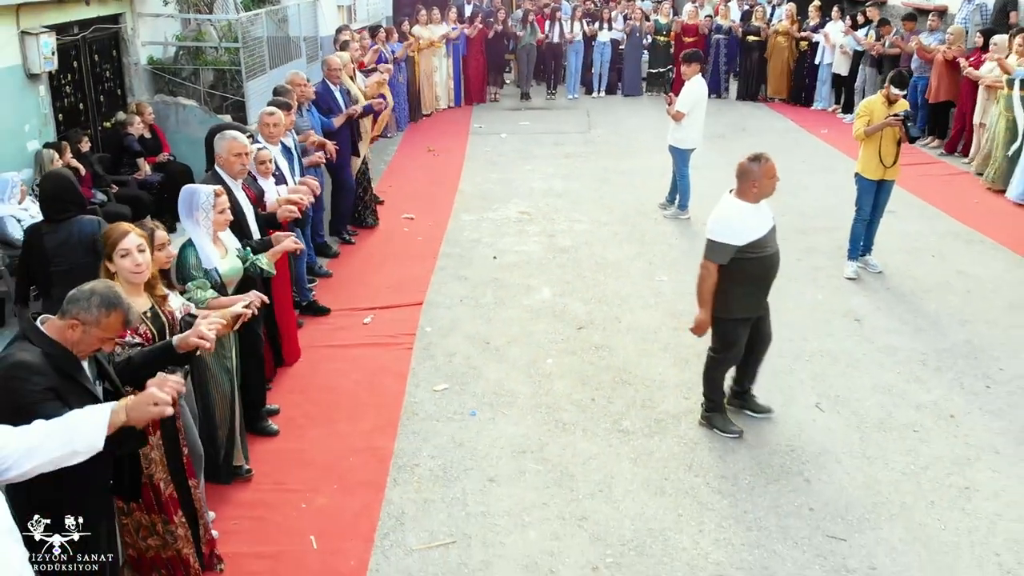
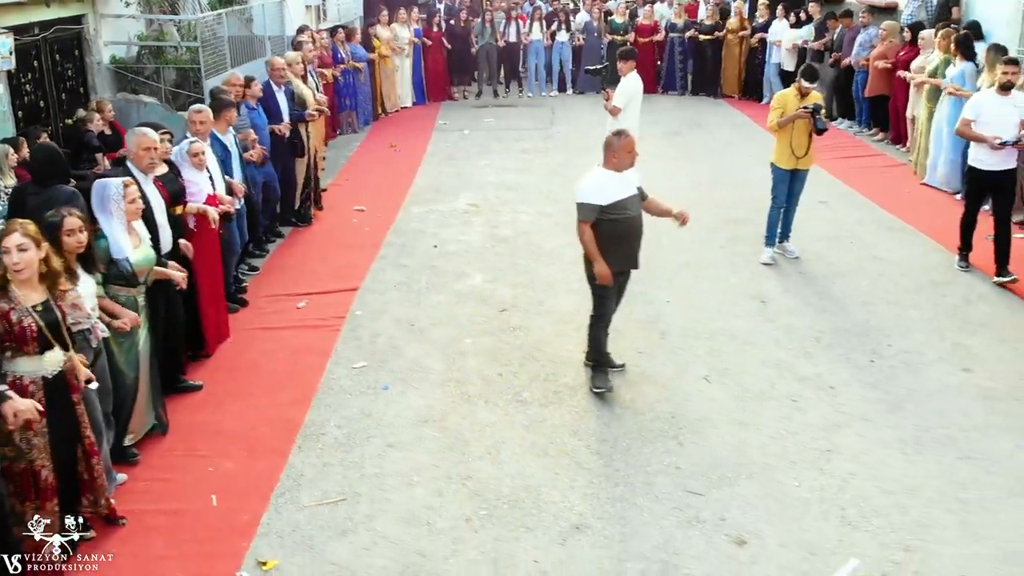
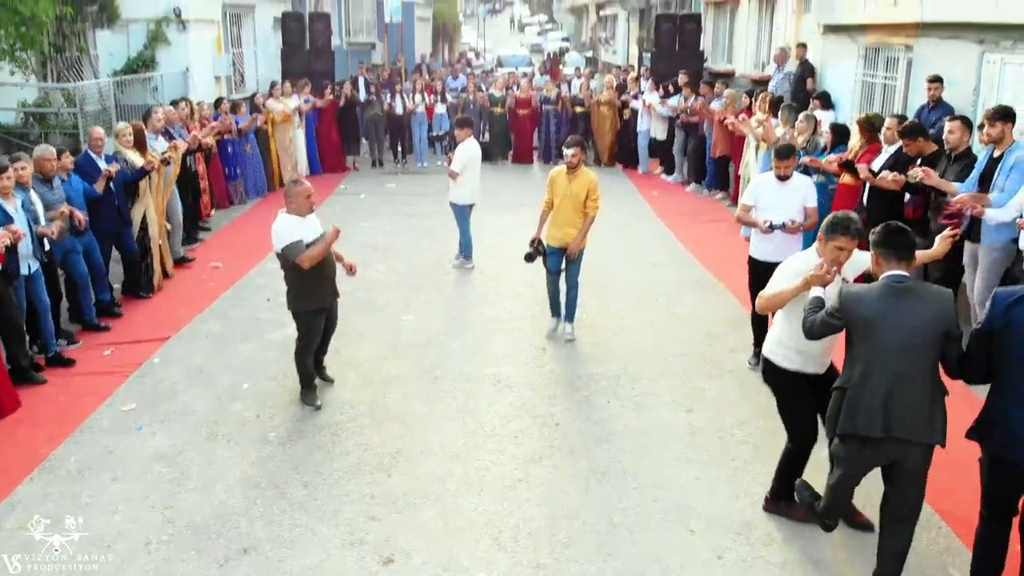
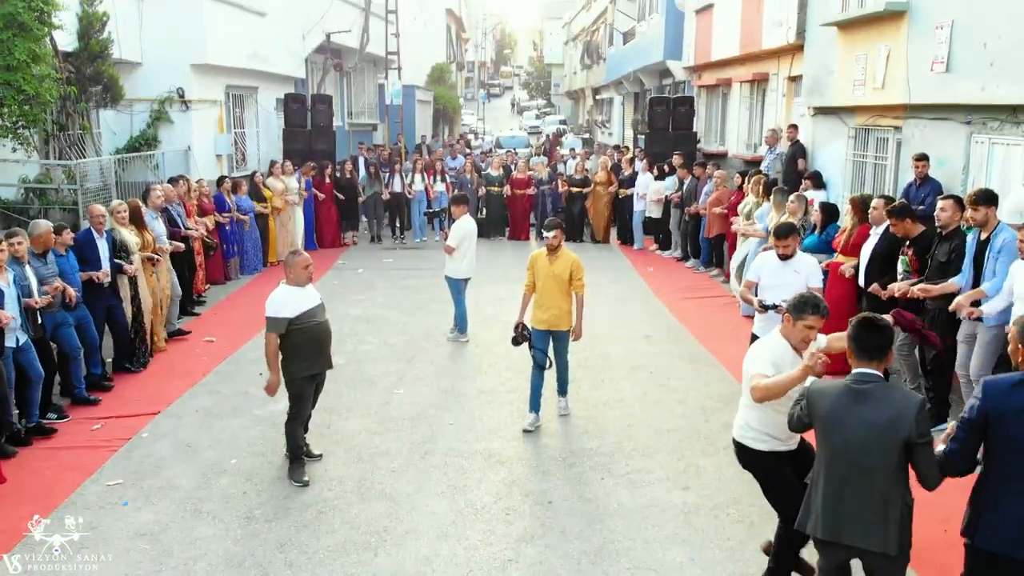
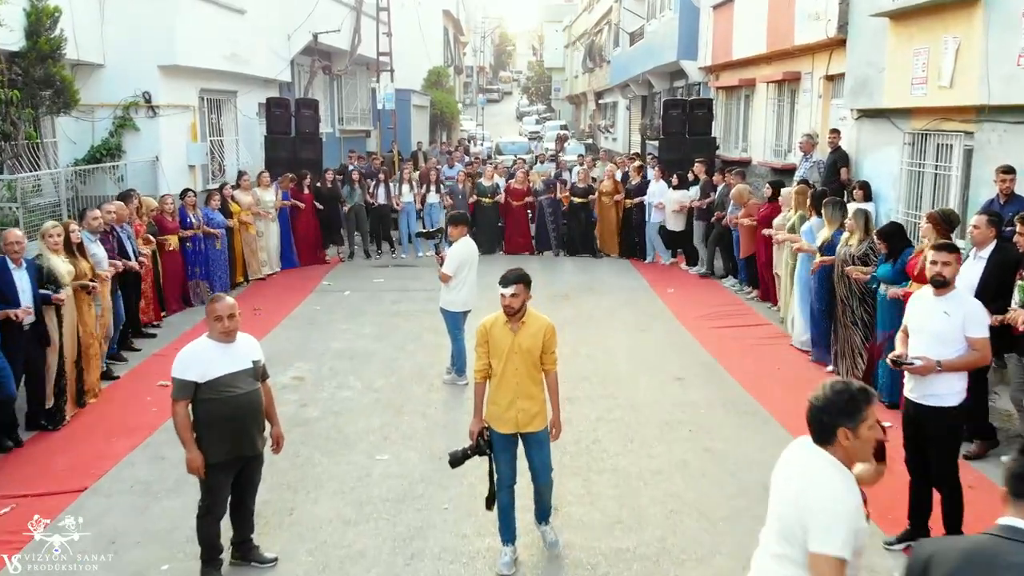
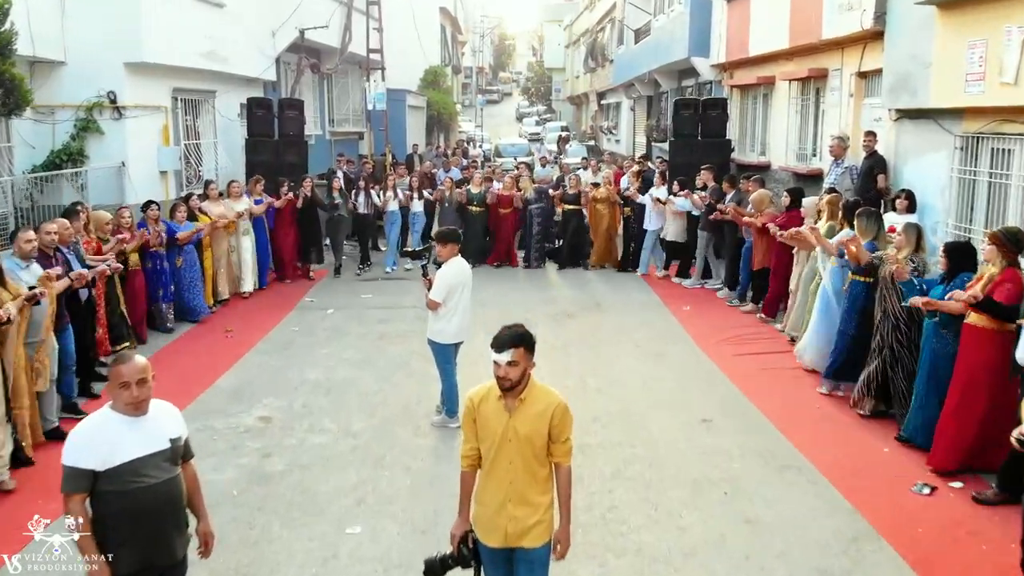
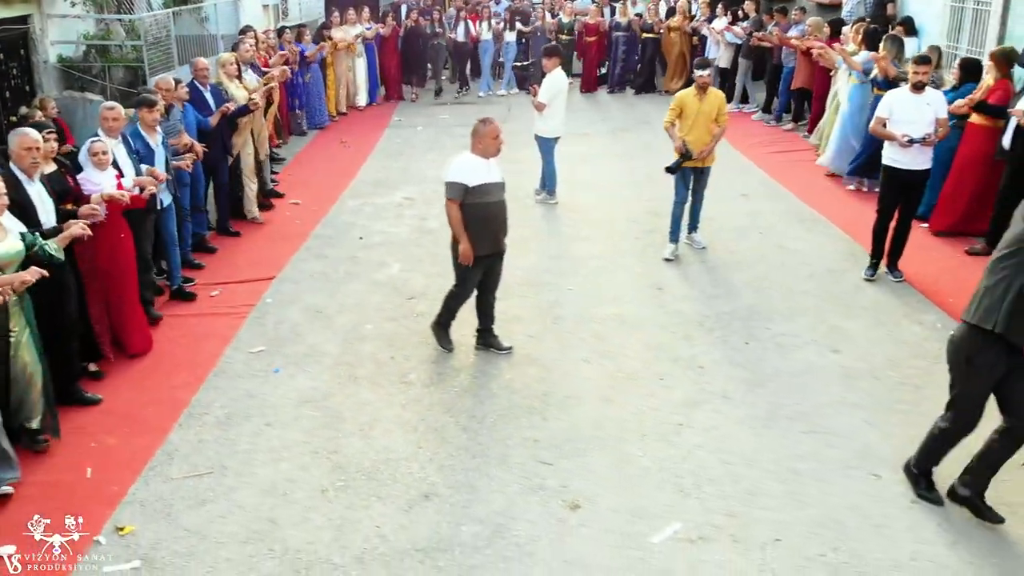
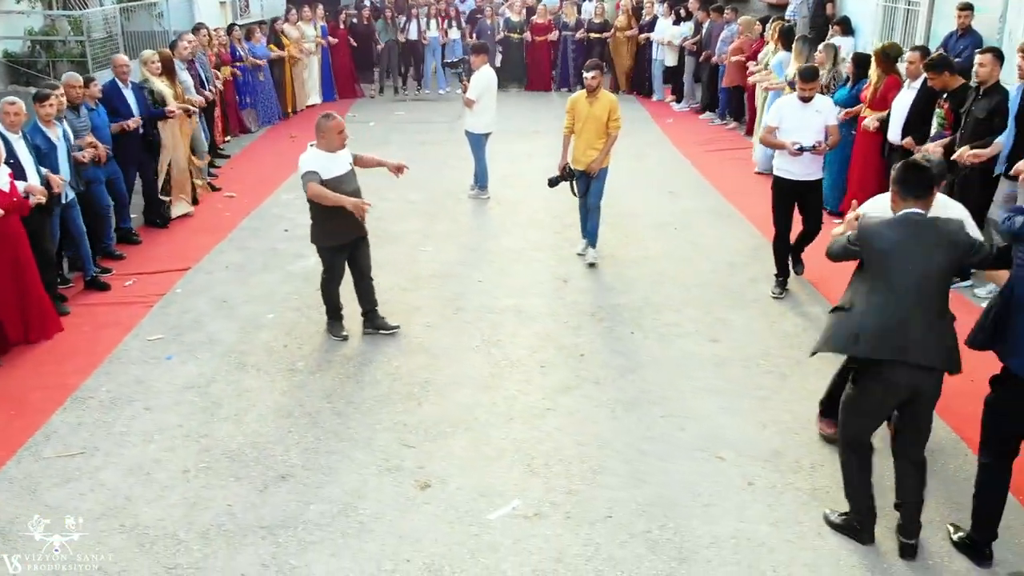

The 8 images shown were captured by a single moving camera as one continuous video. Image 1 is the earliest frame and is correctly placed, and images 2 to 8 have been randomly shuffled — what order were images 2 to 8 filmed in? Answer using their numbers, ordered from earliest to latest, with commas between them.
2, 7, 8, 3, 4, 5, 6
